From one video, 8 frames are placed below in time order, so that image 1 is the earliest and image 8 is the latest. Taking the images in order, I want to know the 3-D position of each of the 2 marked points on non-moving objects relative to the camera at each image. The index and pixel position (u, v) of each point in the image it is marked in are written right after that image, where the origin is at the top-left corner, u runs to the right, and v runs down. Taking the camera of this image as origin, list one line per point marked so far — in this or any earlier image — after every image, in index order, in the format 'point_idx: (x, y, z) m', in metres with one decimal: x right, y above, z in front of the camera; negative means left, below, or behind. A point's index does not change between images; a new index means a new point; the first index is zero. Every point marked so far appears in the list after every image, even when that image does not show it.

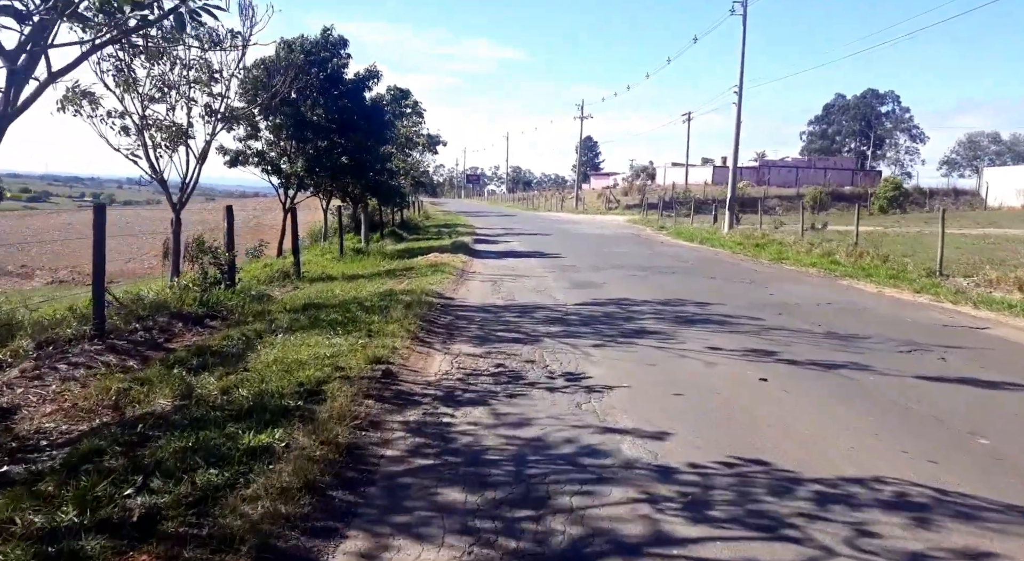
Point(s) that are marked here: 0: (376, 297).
0: (-2.0, -0.2, +11.4) m
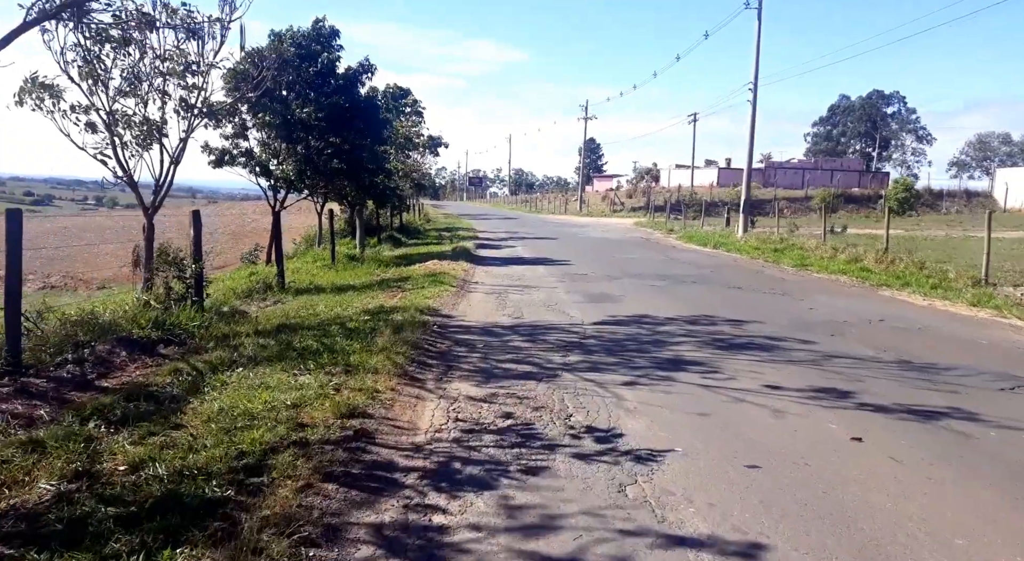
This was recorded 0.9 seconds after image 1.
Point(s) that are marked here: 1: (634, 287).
0: (-1.9, -0.4, +9.9) m
1: (+2.3, -0.1, +14.9) m
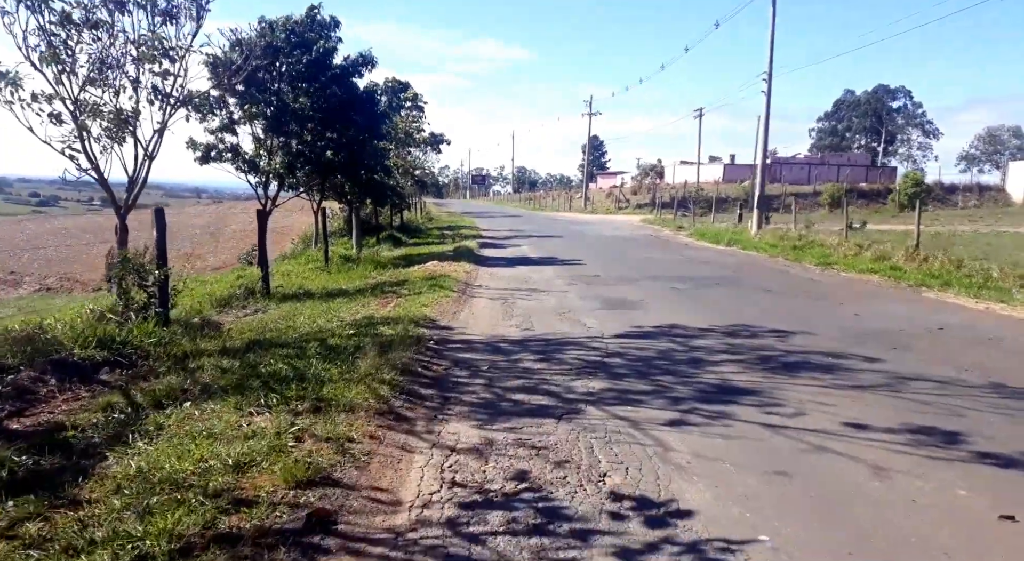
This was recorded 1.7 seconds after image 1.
0: (-1.8, -0.5, +8.5) m
1: (+2.4, -0.2, +13.5) m
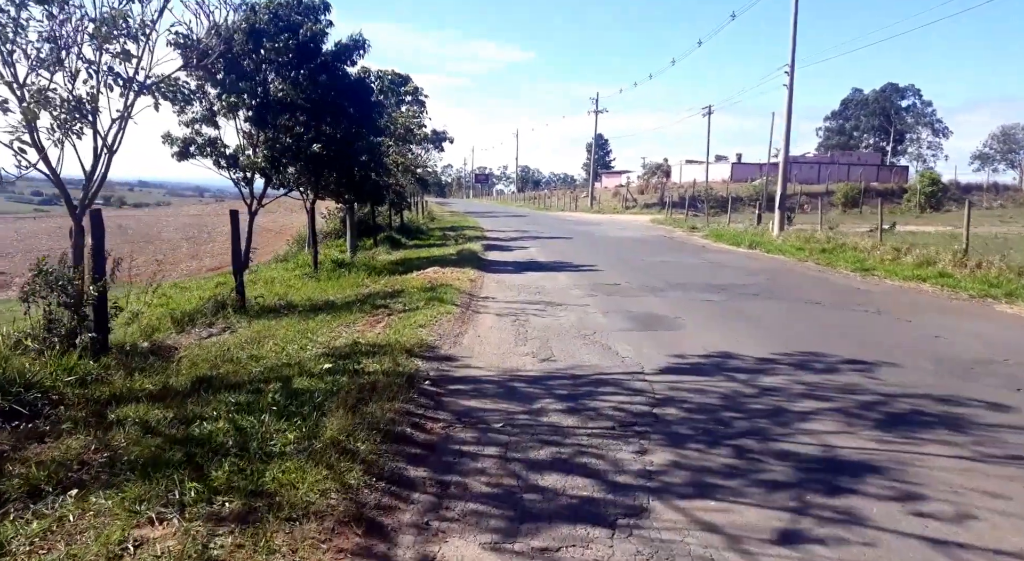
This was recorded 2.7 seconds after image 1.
0: (-1.6, -0.7, +6.7) m
1: (+2.6, -0.3, +11.8) m
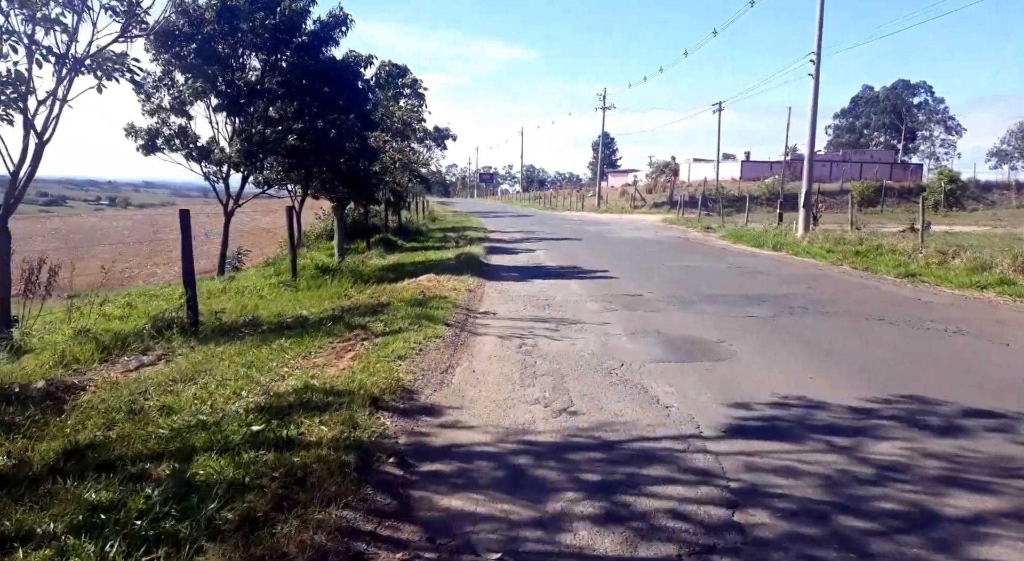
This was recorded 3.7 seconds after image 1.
0: (-1.6, -0.9, +4.8) m
1: (+2.6, -0.5, +9.8) m
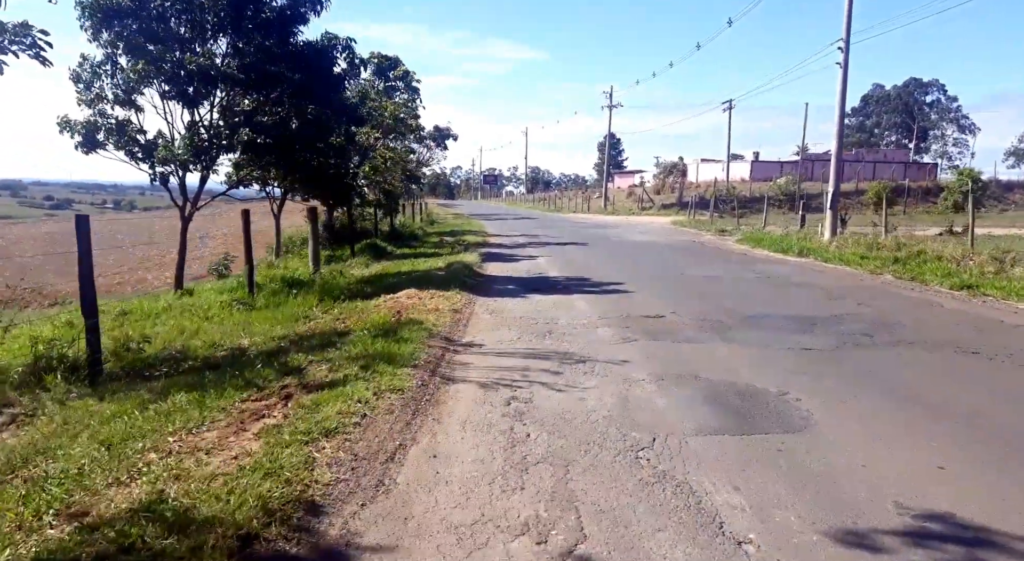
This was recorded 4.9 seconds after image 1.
0: (-1.7, -1.1, +2.6) m
1: (+2.5, -0.7, +7.5) m
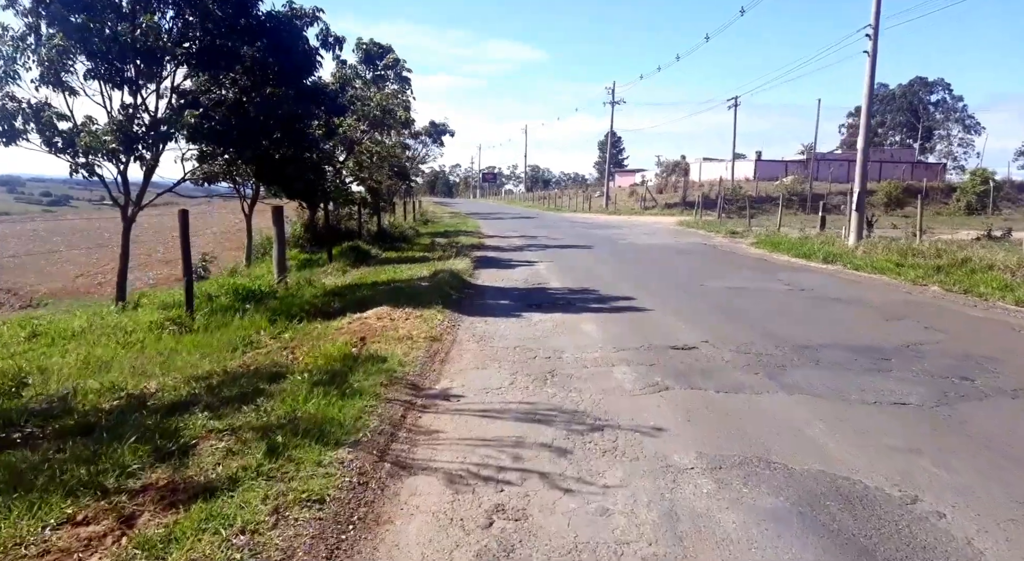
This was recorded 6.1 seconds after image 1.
0: (-1.8, -1.3, +0.5) m
1: (+2.5, -1.0, +5.4) m
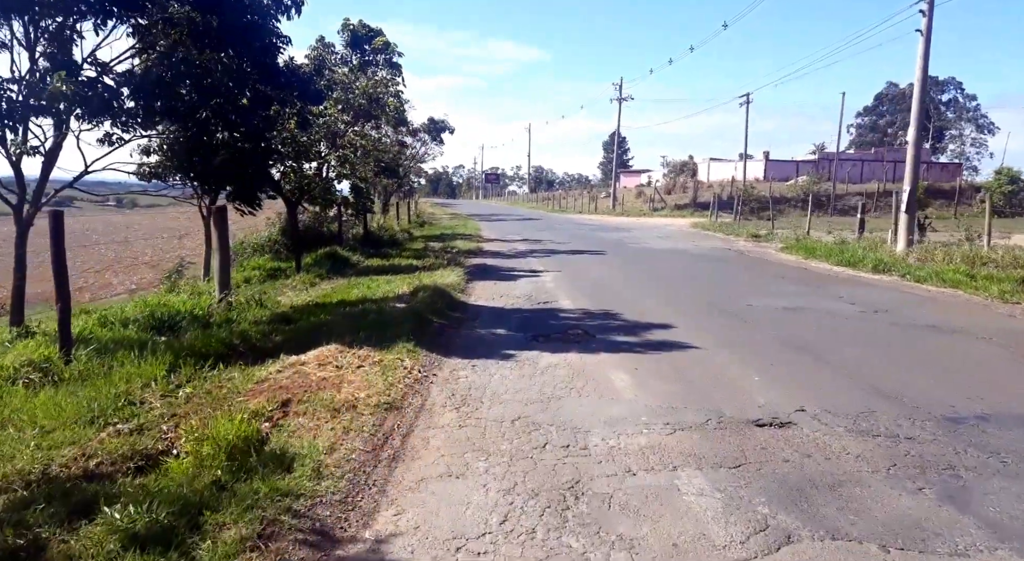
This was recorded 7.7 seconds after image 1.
0: (-1.8, -1.6, -2.4) m
1: (+2.4, -1.2, +2.5) m
